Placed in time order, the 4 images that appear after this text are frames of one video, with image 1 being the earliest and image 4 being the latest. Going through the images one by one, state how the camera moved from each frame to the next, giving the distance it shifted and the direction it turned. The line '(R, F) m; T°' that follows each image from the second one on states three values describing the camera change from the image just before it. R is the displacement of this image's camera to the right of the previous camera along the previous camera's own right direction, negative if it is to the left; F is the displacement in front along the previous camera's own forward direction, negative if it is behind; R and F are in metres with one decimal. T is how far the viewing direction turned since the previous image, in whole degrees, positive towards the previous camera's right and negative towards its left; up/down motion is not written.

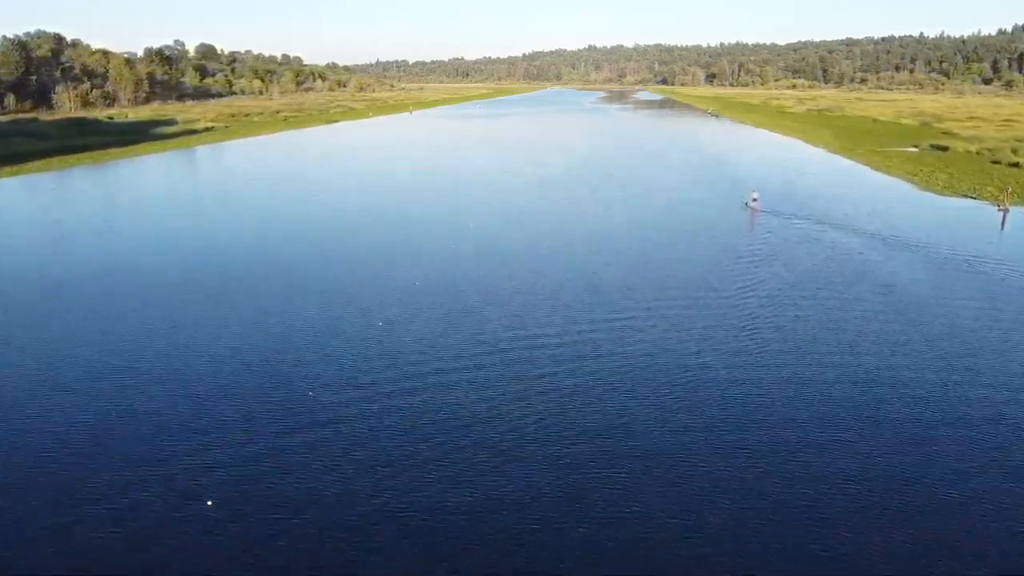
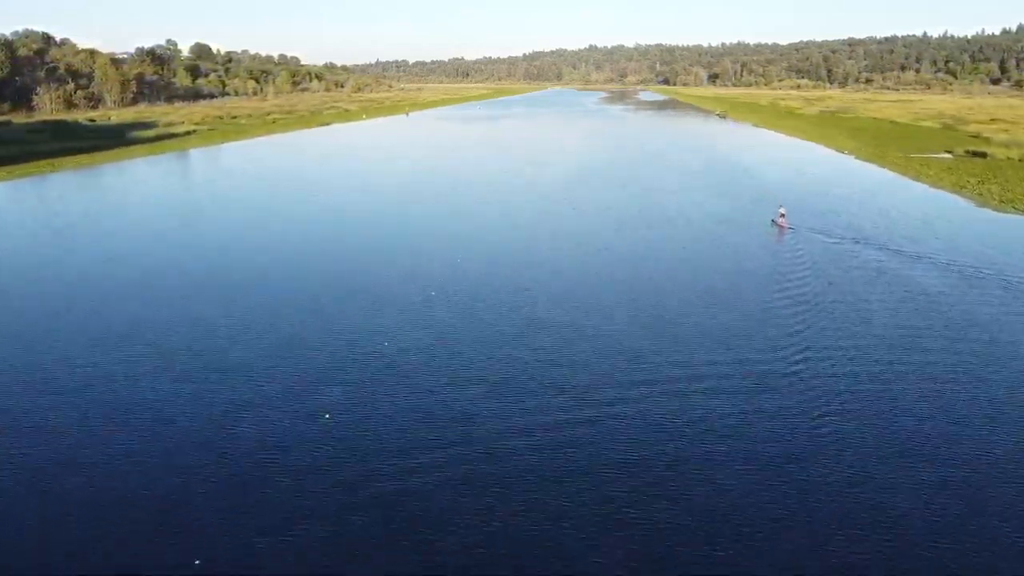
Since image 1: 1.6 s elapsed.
(0.0, +1.1) m; 0°
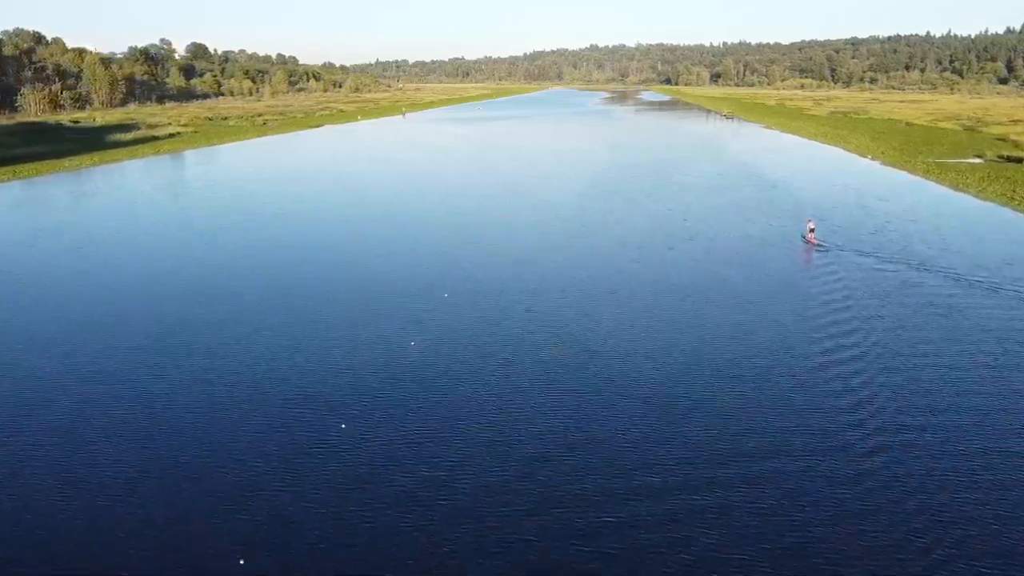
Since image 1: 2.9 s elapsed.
(0.0, +0.9) m; 0°
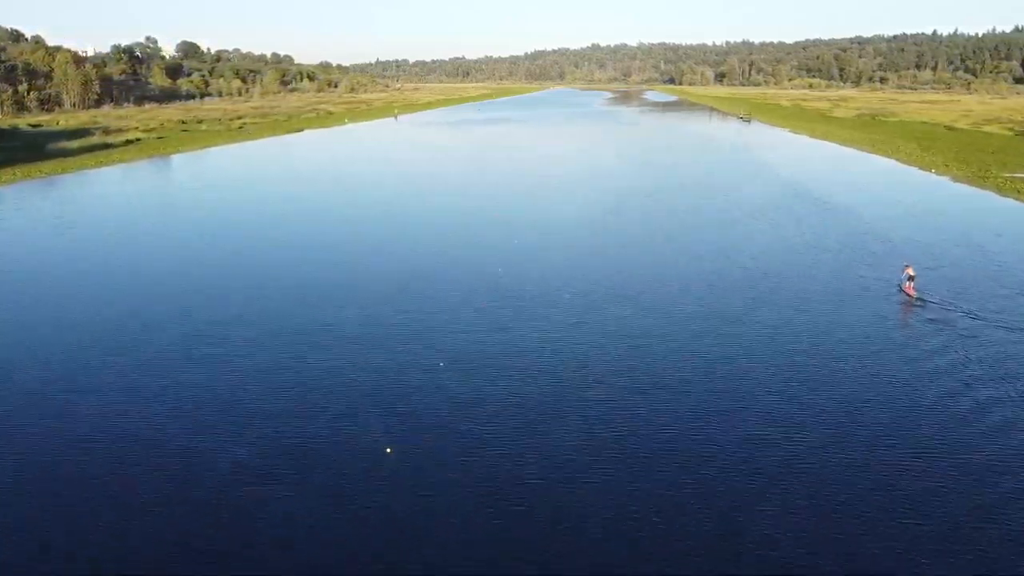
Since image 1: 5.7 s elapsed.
(0.0, +1.9) m; 0°
